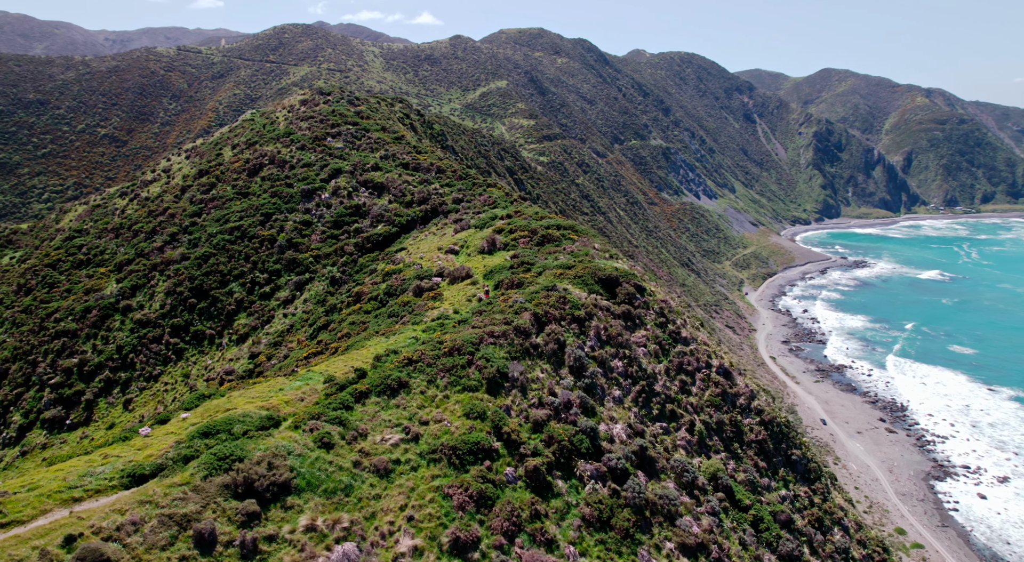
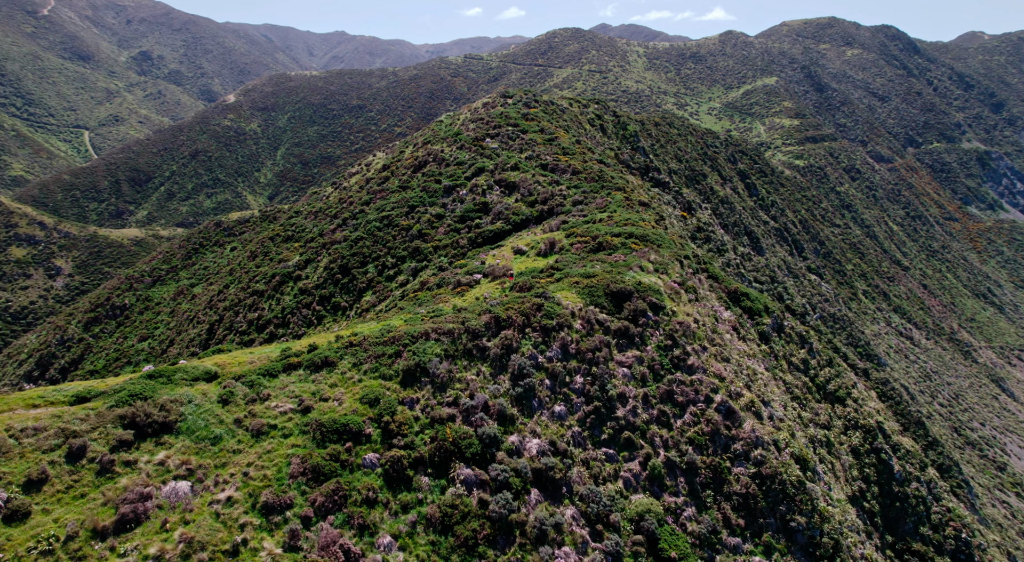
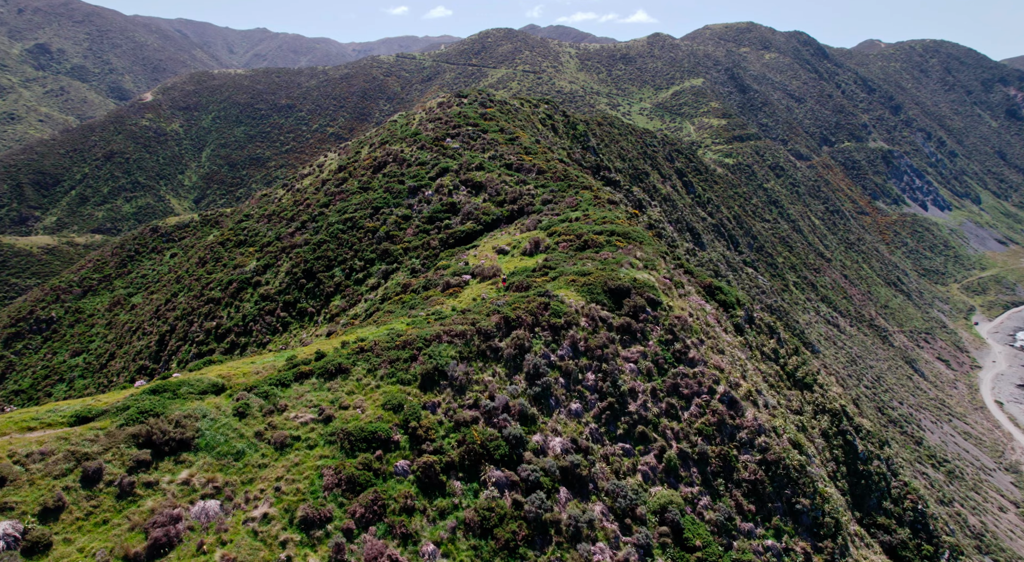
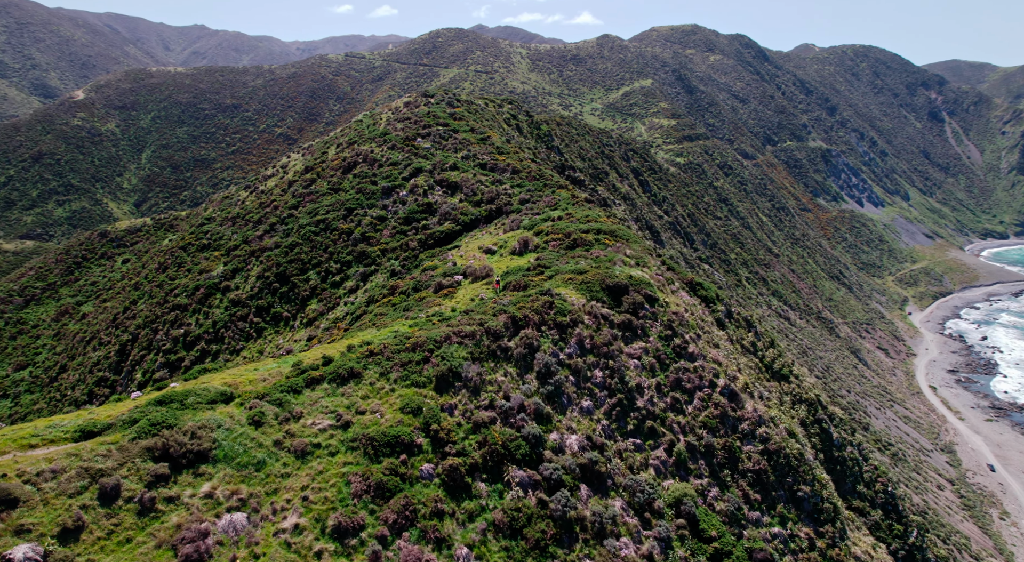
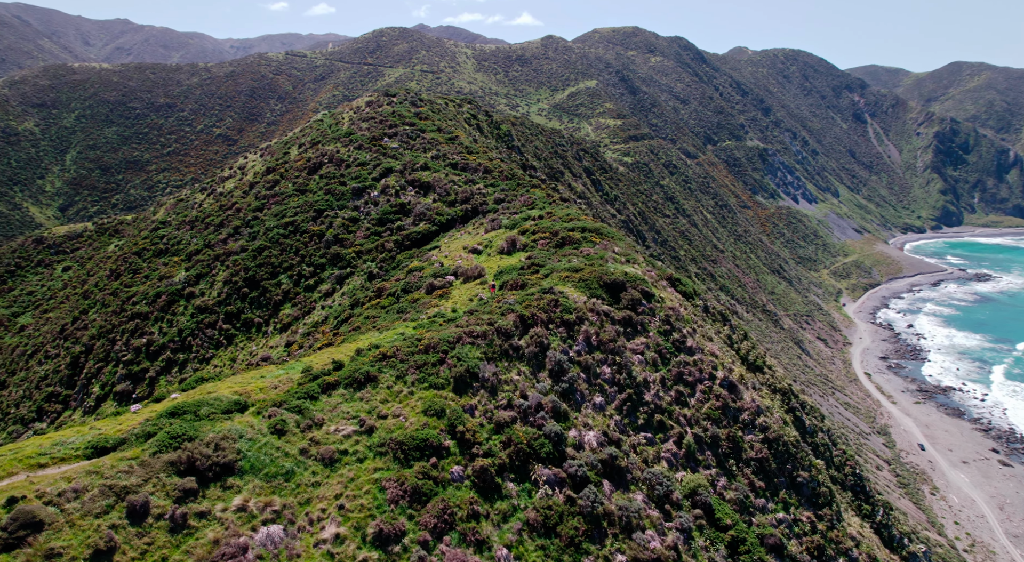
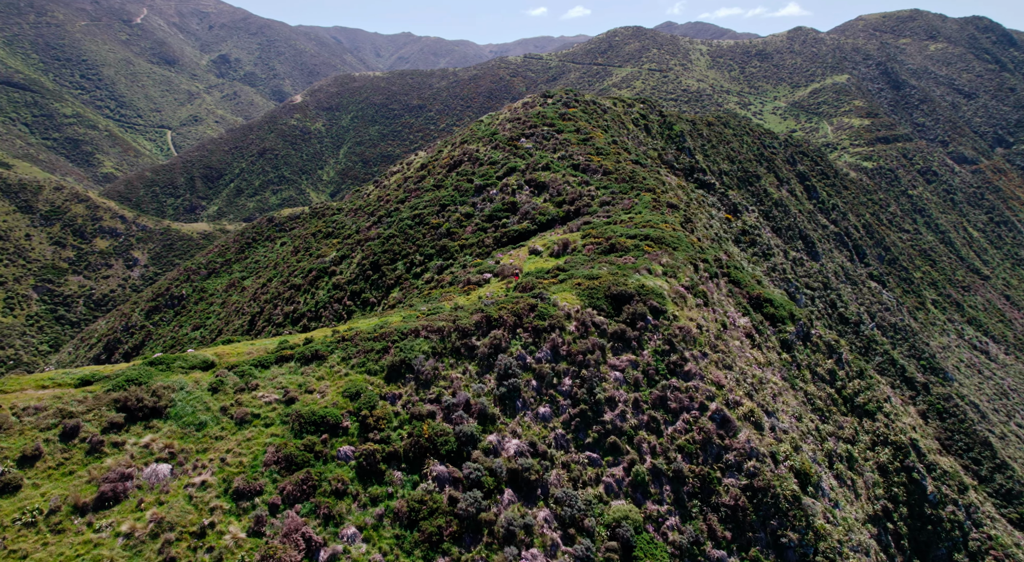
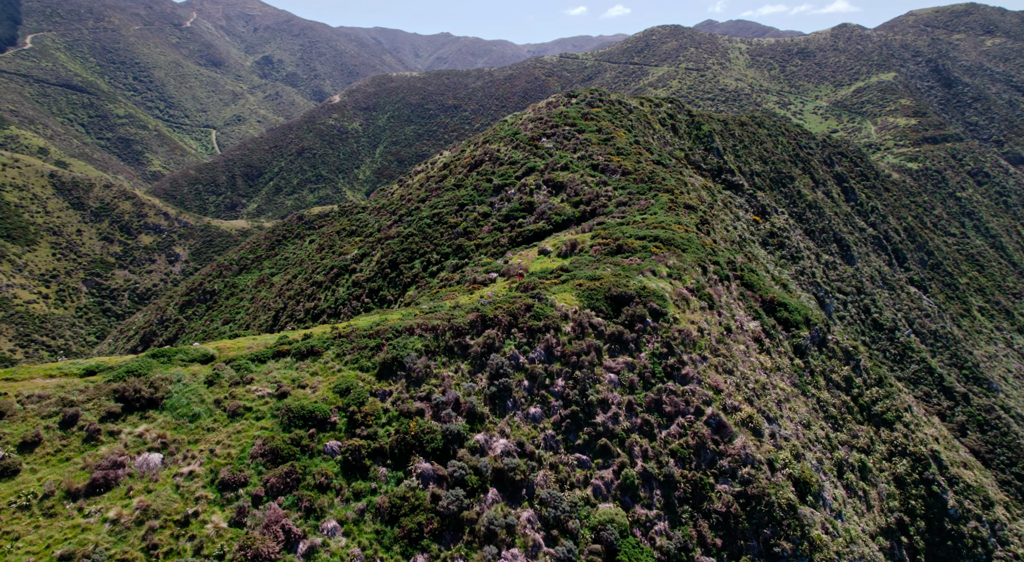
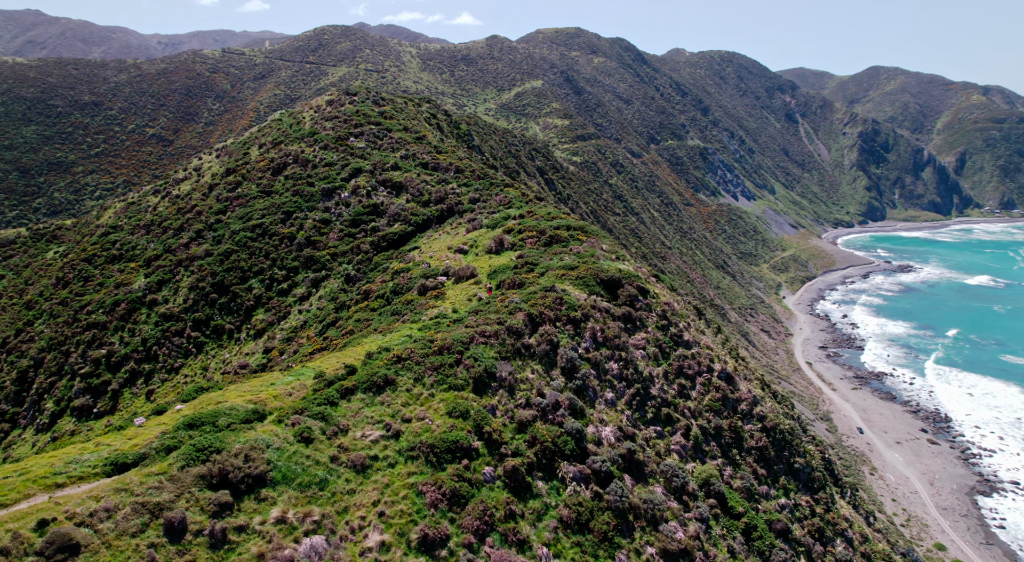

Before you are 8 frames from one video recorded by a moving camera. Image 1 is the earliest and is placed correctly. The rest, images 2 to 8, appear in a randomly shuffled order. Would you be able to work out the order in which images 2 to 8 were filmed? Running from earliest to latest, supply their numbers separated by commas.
8, 5, 4, 3, 2, 6, 7
